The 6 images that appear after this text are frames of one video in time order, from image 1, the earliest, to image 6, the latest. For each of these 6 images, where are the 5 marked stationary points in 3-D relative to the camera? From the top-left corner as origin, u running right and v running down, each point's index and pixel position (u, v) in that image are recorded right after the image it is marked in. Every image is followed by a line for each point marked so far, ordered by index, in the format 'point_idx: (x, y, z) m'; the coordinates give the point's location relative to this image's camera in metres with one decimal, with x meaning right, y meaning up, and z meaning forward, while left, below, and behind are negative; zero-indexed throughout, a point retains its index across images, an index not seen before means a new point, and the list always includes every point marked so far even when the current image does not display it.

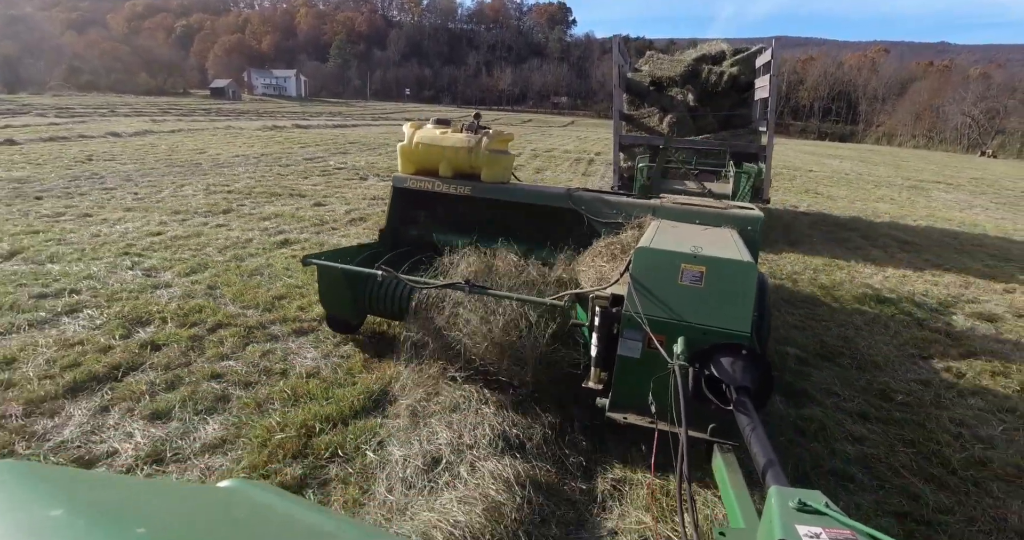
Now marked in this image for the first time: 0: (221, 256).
0: (-2.8, +0.1, +5.3) m
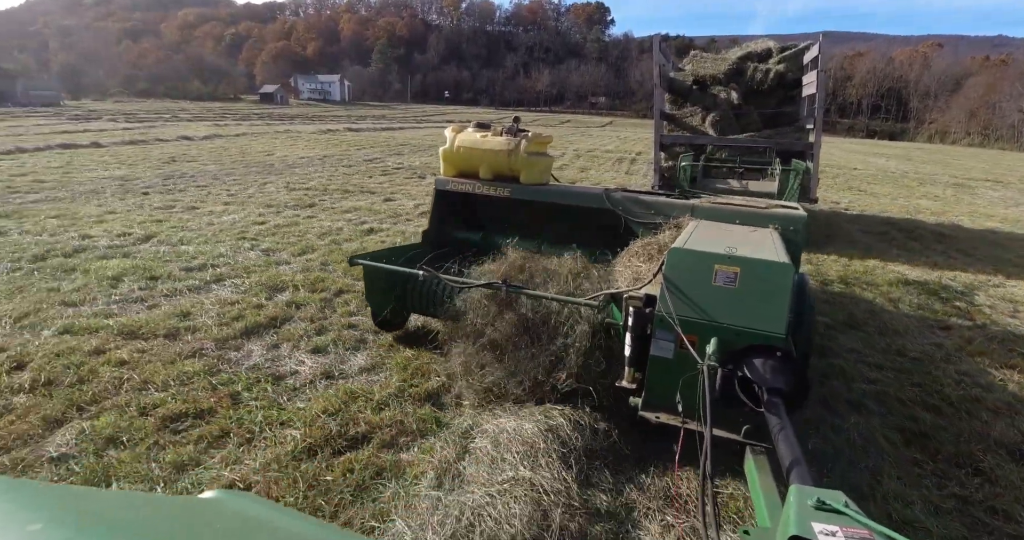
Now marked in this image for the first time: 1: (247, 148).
0: (-2.2, +0.3, +6.2) m
1: (-8.6, +3.9, +17.6) m
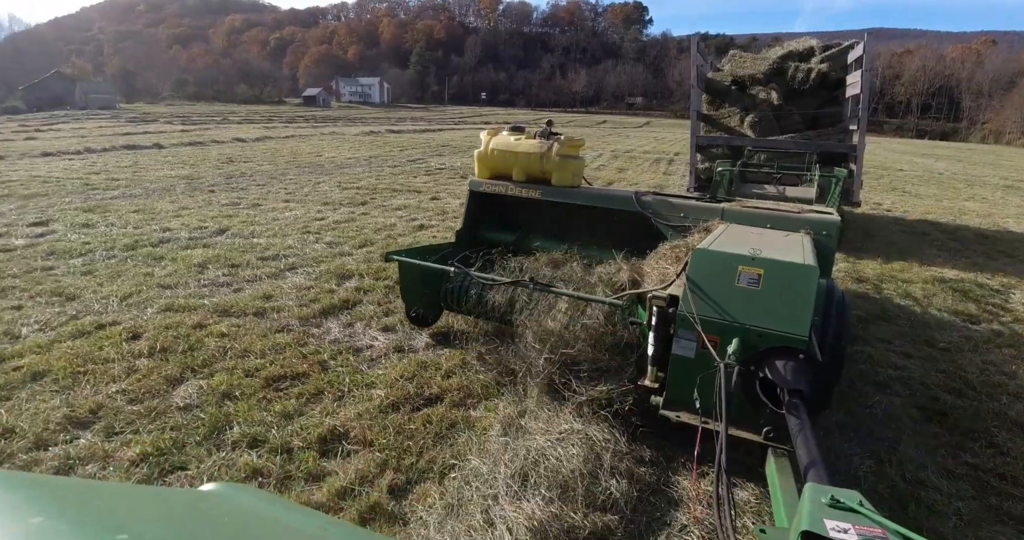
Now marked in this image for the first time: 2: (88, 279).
0: (-1.6, +0.4, +6.7) m
1: (-7.3, +4.1, +18.4) m
2: (-4.0, -0.1, +5.1) m
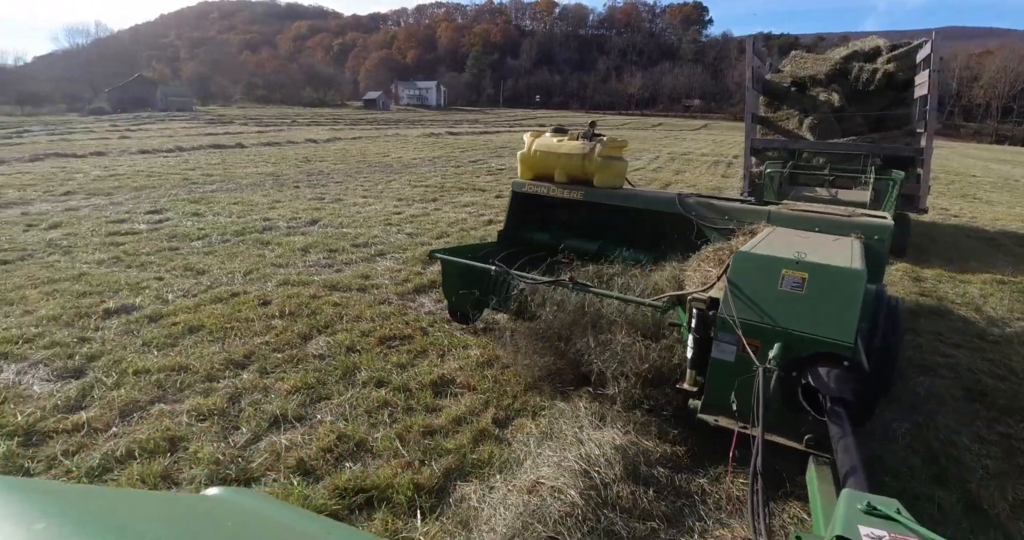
0: (-0.8, +0.6, +7.3) m
1: (-5.3, +4.3, +19.5) m
2: (-3.3, +0.1, +5.9) m
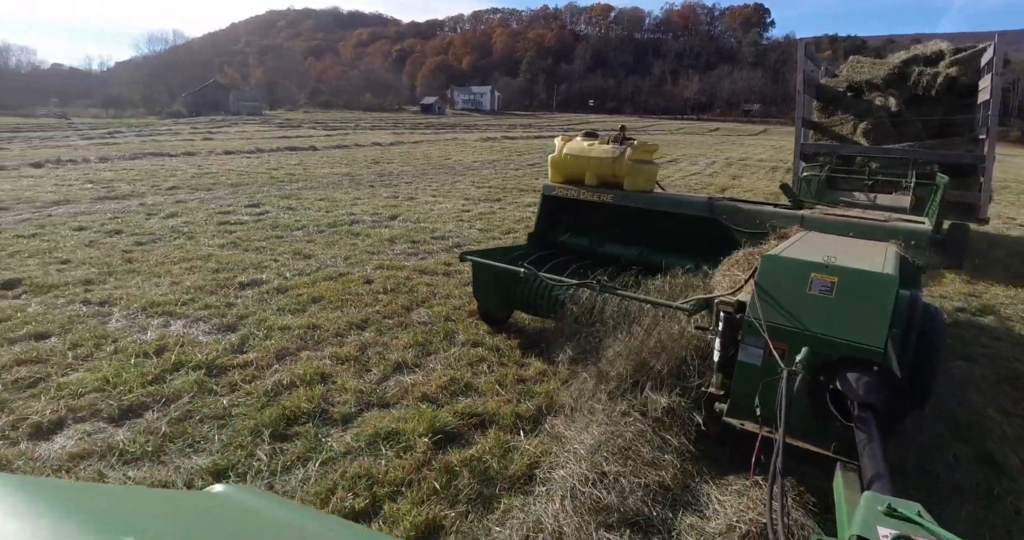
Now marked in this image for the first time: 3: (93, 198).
0: (+0.1, +0.7, +7.9) m
1: (-3.1, +4.4, +20.5) m
2: (-2.5, +0.3, +6.8) m
3: (-8.2, +1.4, +10.7) m
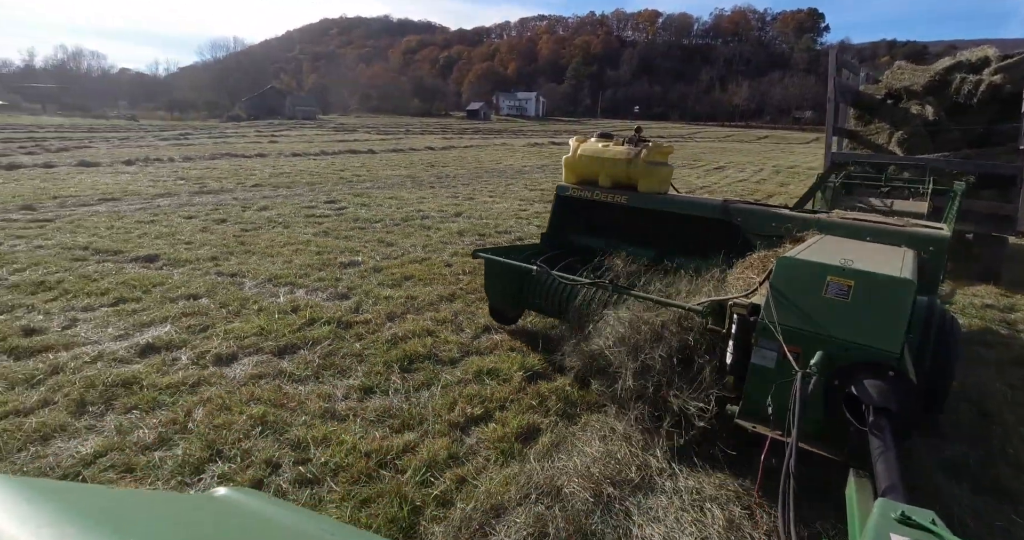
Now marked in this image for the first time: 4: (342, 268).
0: (+1.0, +0.7, +8.6) m
1: (-1.2, +4.4, +21.5) m
2: (-1.7, +0.5, +7.7) m
3: (-7.1, +1.7, +12.0) m
4: (-1.9, 0.0, +5.9) m
